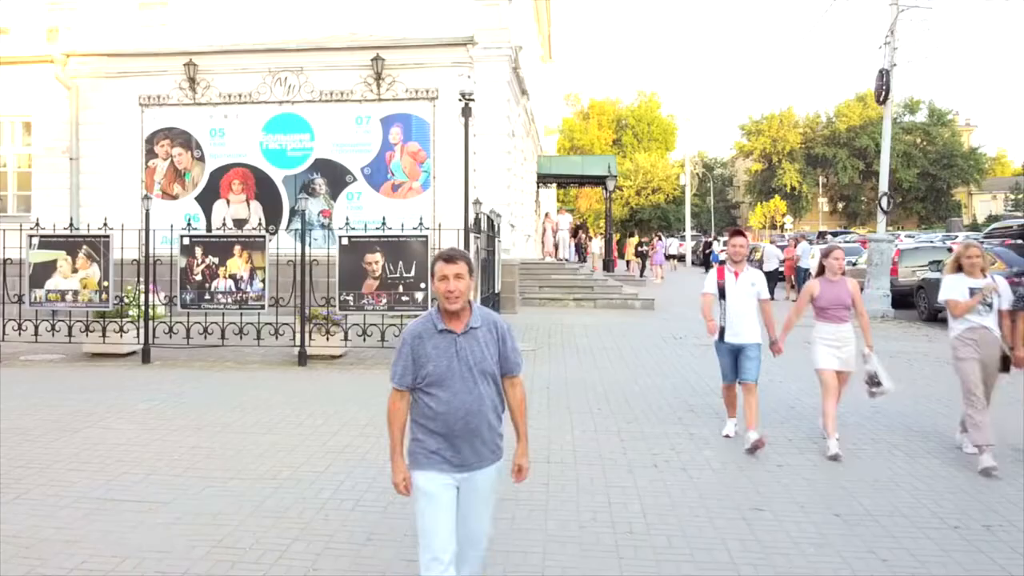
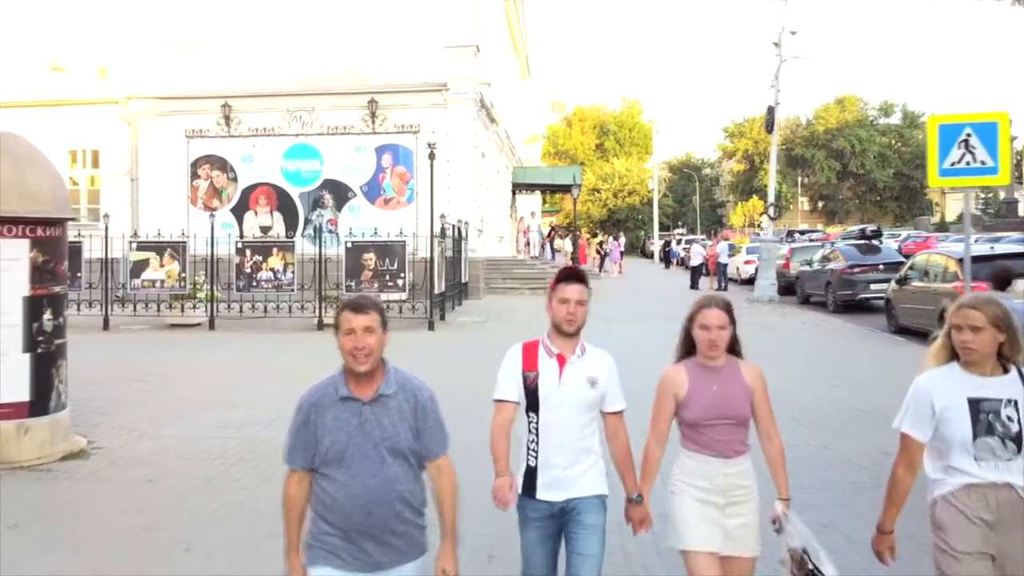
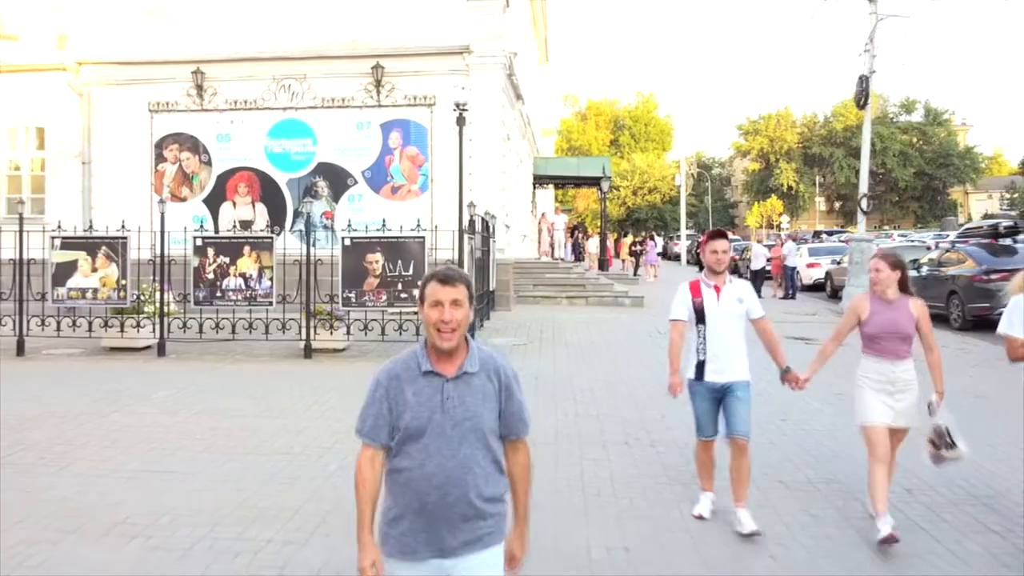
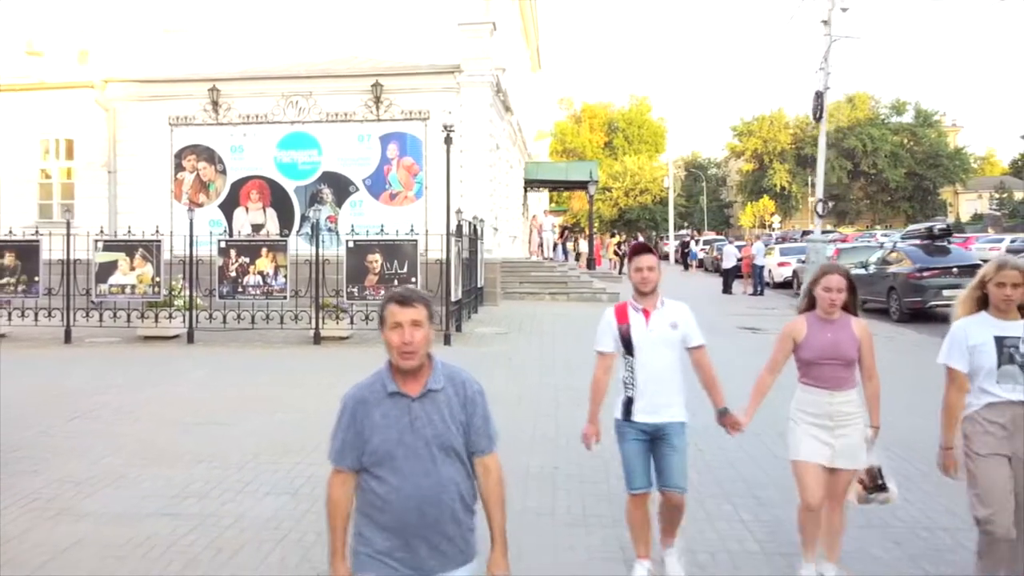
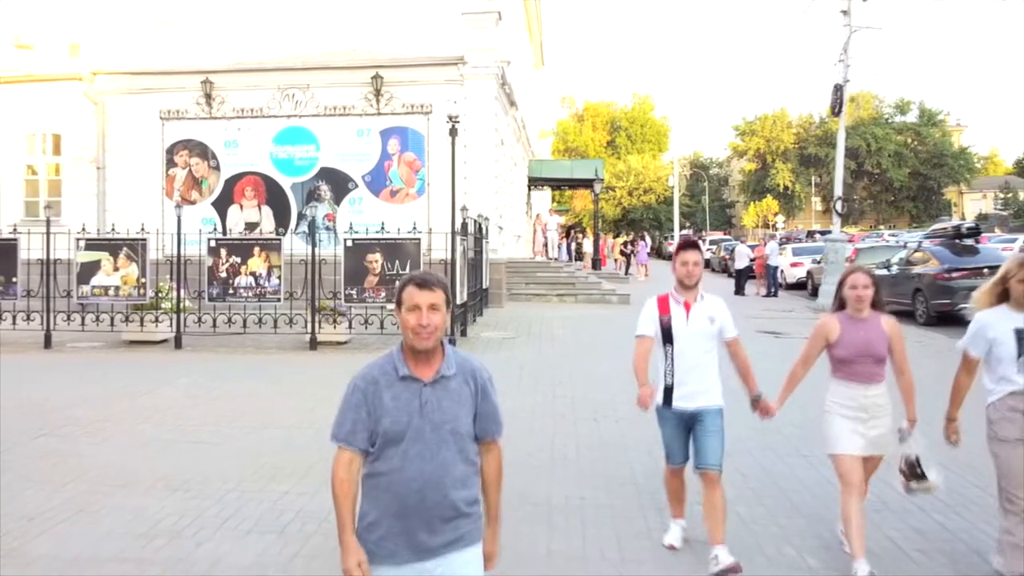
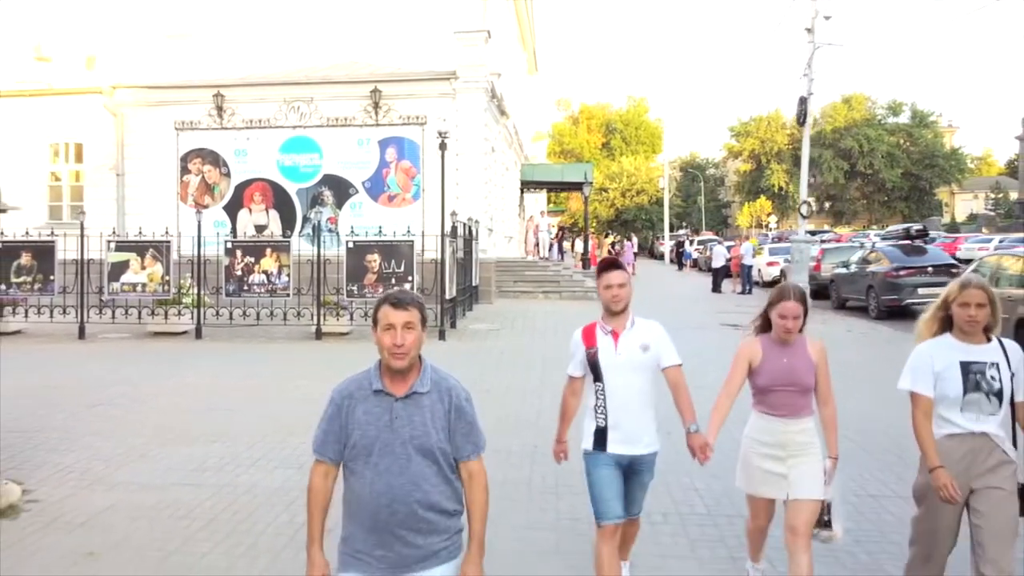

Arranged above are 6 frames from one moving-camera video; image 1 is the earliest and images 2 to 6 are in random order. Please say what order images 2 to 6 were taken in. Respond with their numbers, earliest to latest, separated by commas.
3, 5, 4, 6, 2
